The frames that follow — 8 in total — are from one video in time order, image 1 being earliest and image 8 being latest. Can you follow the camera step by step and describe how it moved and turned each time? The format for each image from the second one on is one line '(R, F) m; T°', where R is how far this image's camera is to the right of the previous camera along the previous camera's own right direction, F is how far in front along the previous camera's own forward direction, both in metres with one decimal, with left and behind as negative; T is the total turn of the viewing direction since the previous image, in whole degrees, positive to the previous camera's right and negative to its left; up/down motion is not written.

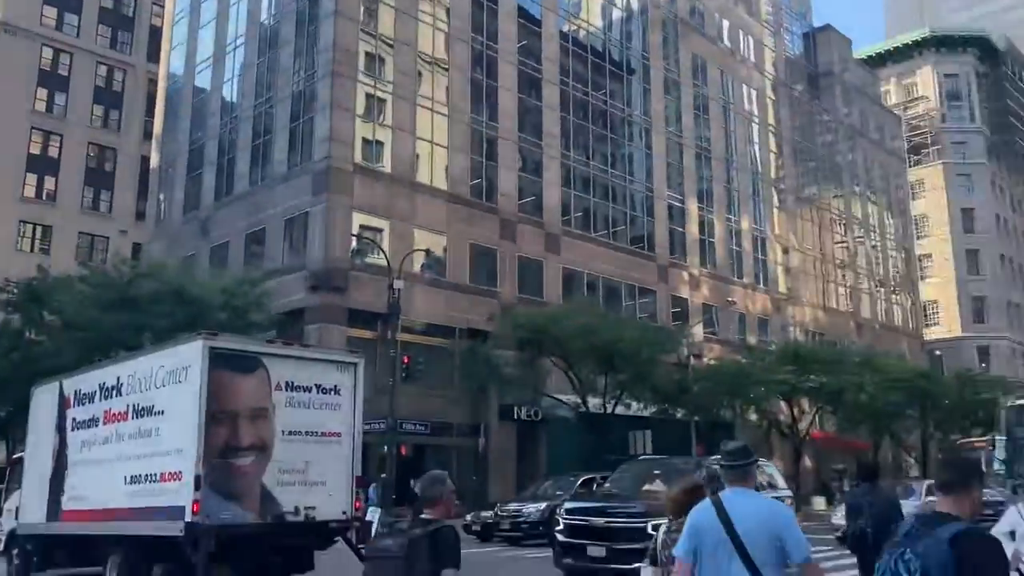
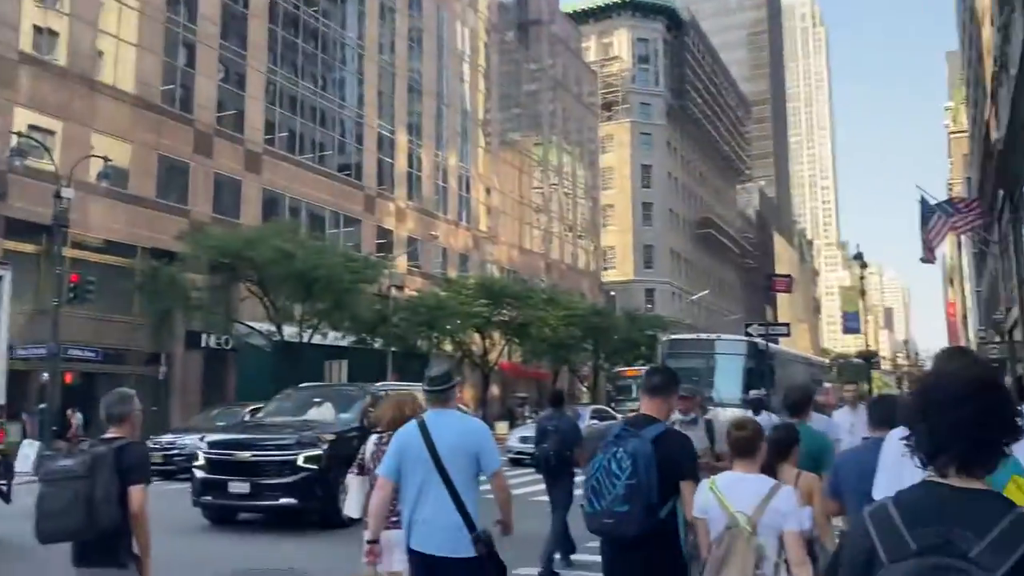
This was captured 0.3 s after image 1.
(0.0, +0.6) m; +19°
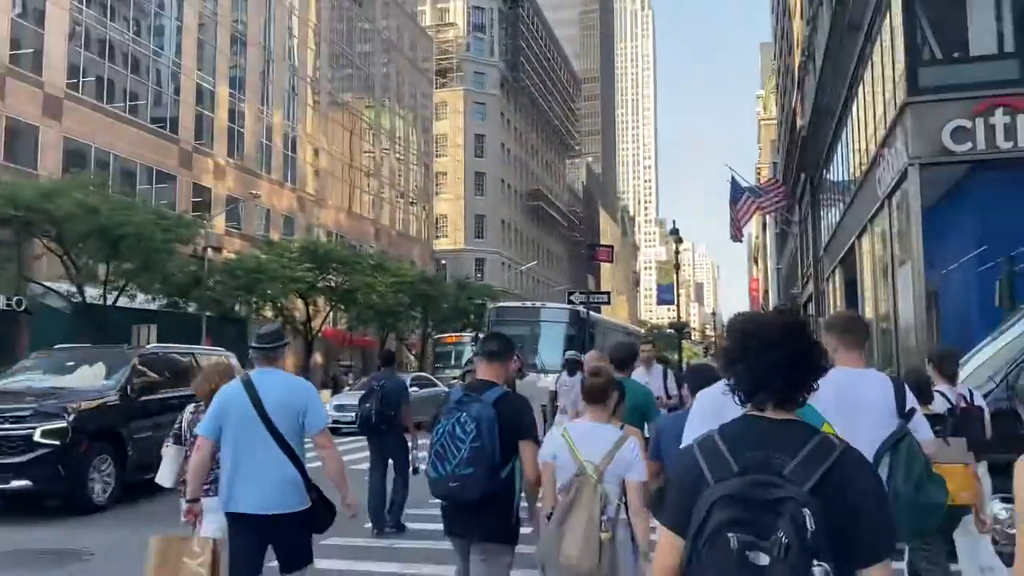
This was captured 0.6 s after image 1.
(+0.1, +0.4) m; +11°
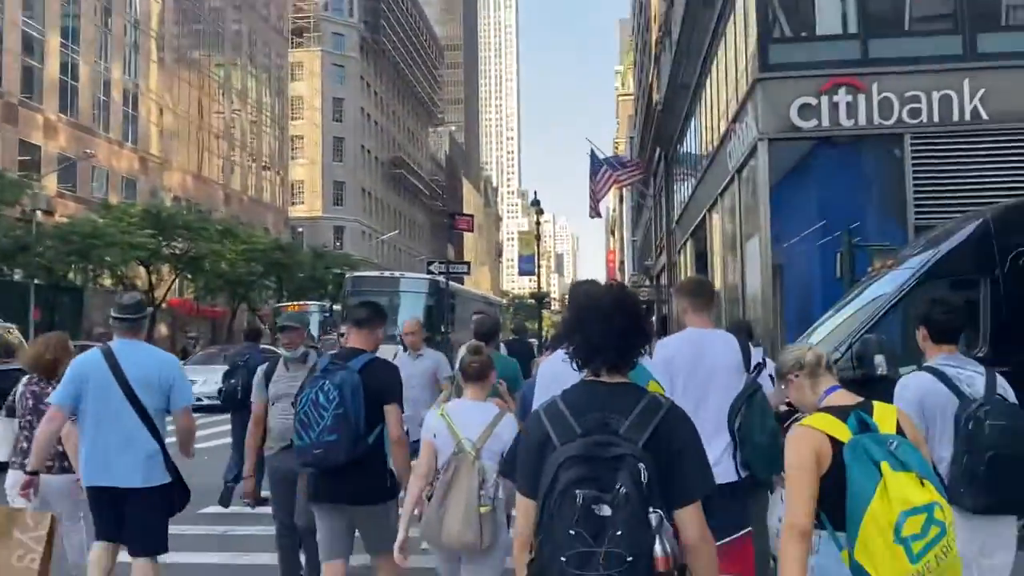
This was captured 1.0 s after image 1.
(+0.1, +0.5) m; +9°
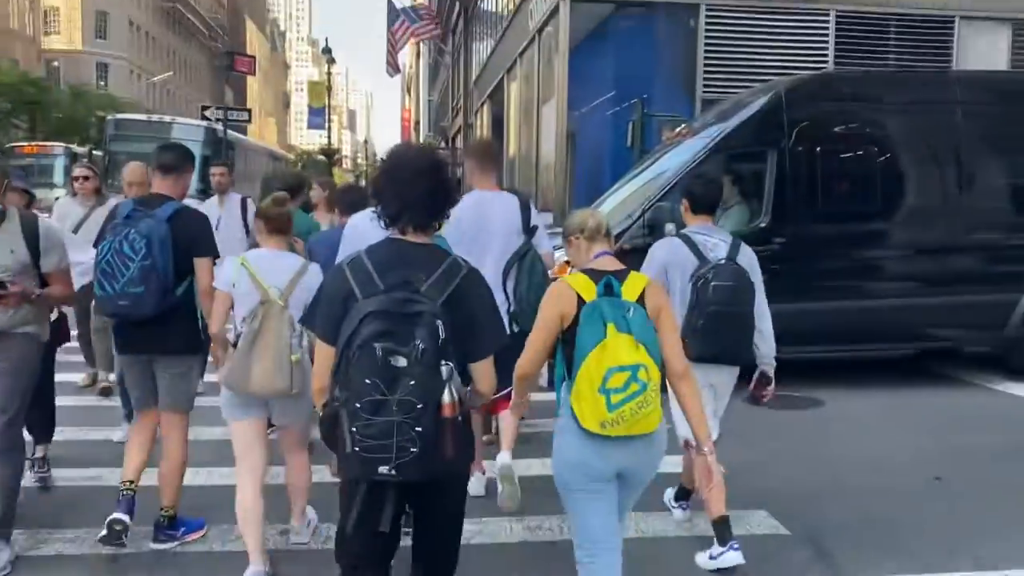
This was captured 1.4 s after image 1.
(0.0, +0.4) m; +14°
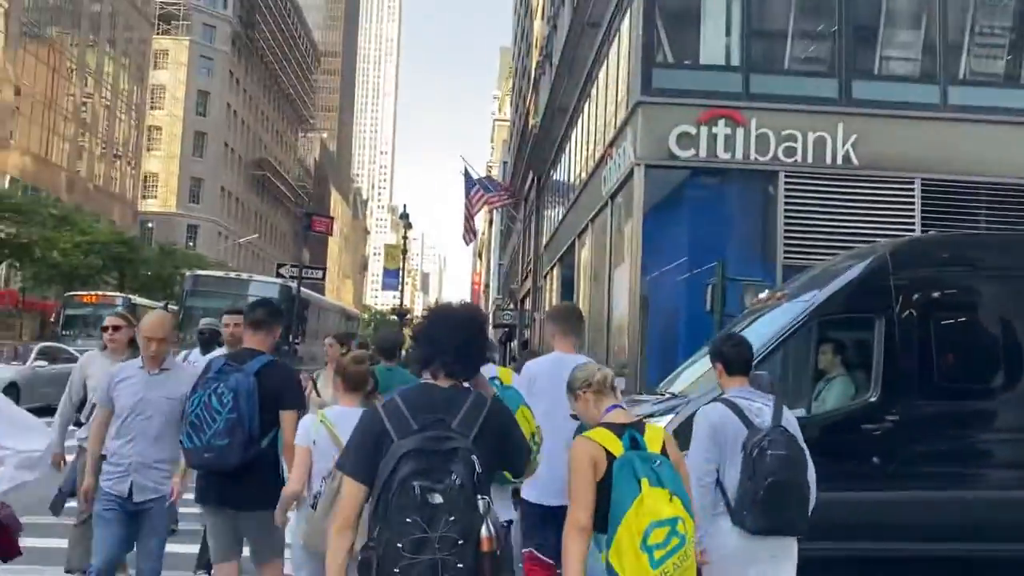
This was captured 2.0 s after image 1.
(-0.1, +0.6) m; -4°
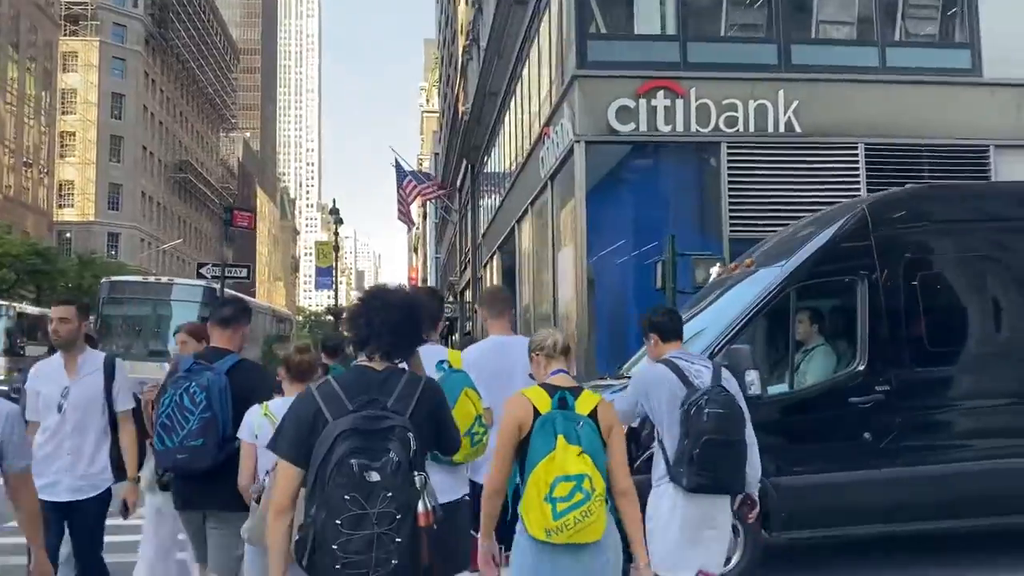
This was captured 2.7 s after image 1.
(-0.1, +0.8) m; +4°
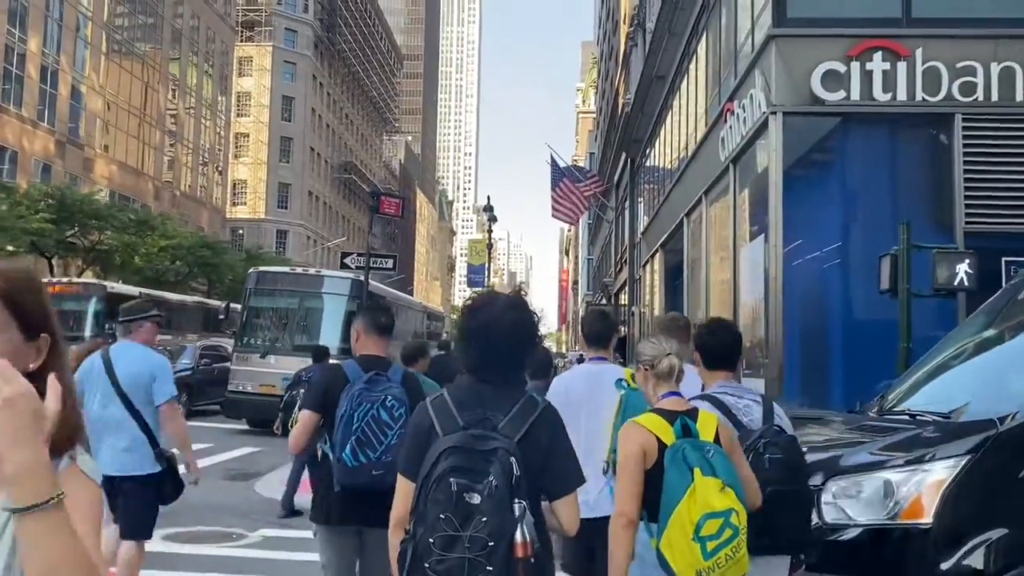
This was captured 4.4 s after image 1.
(-0.3, +1.9) m; -10°
